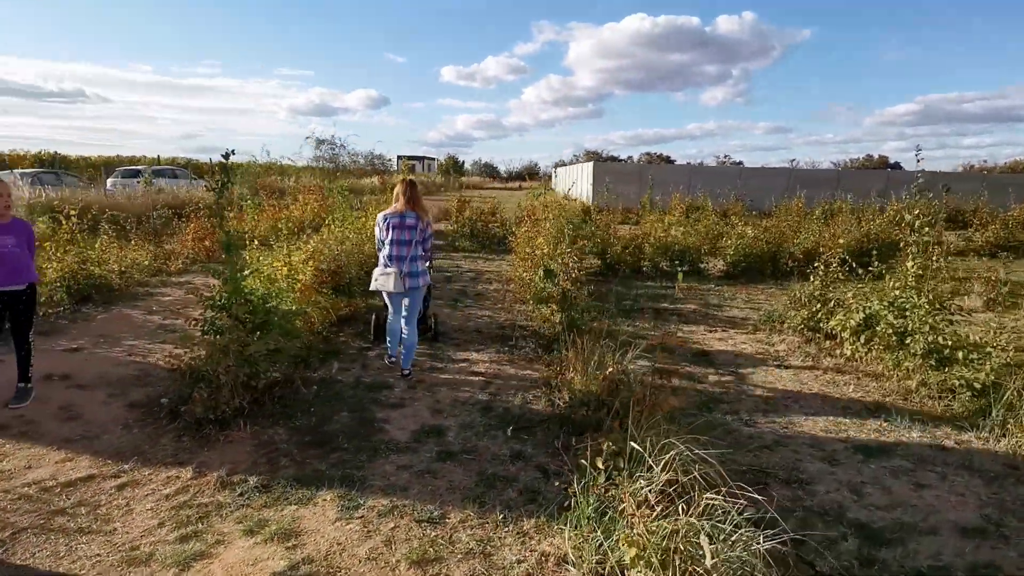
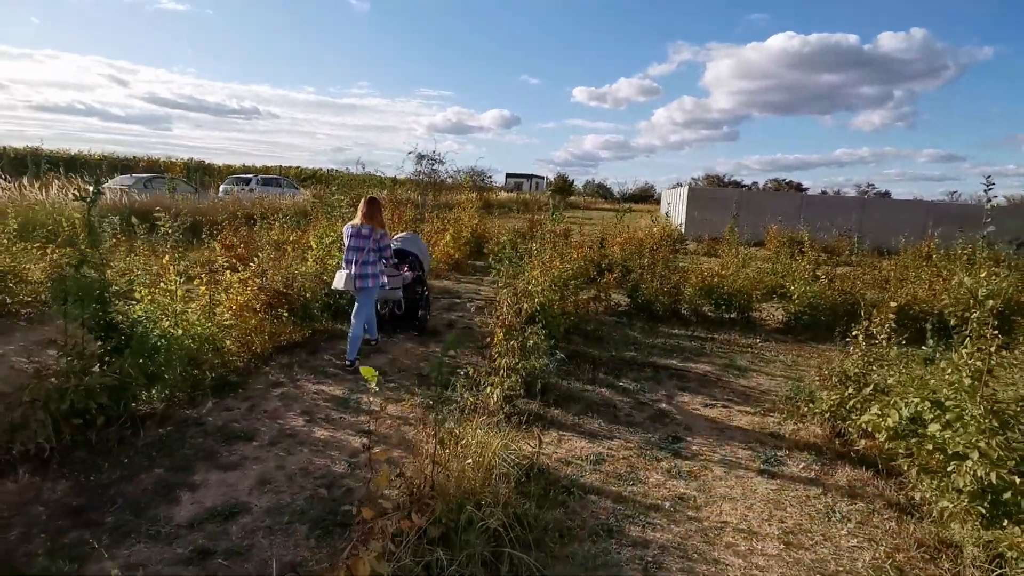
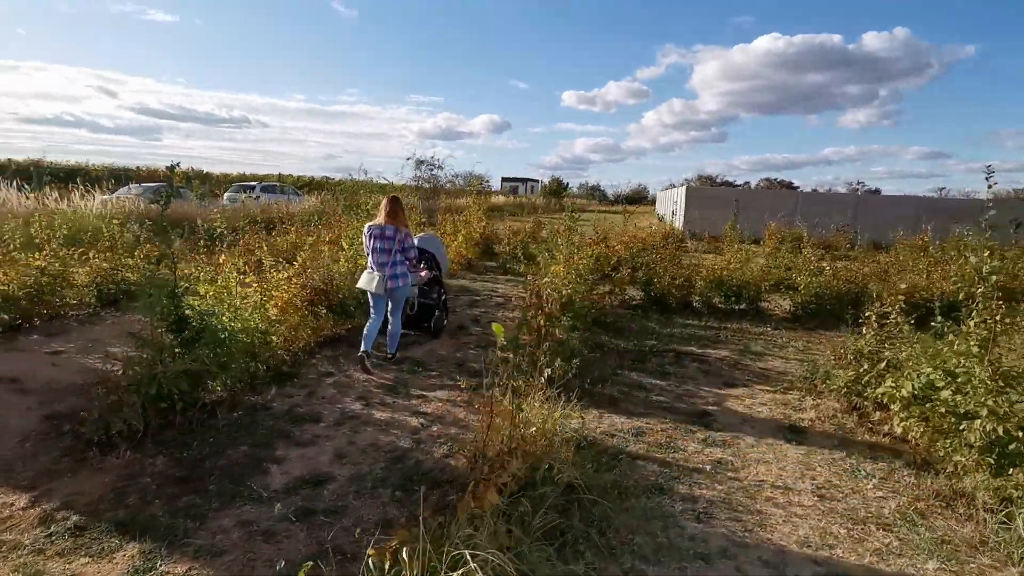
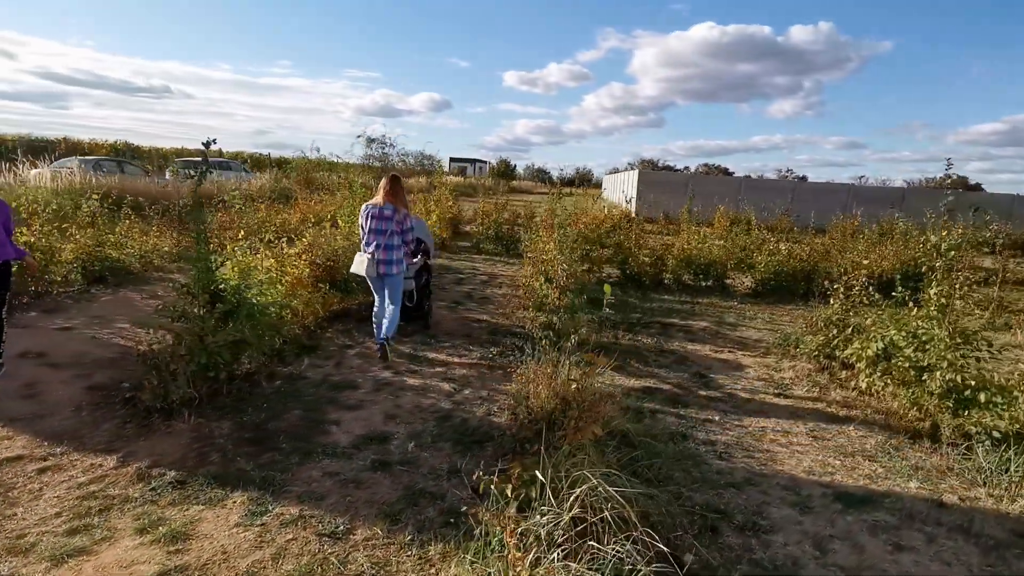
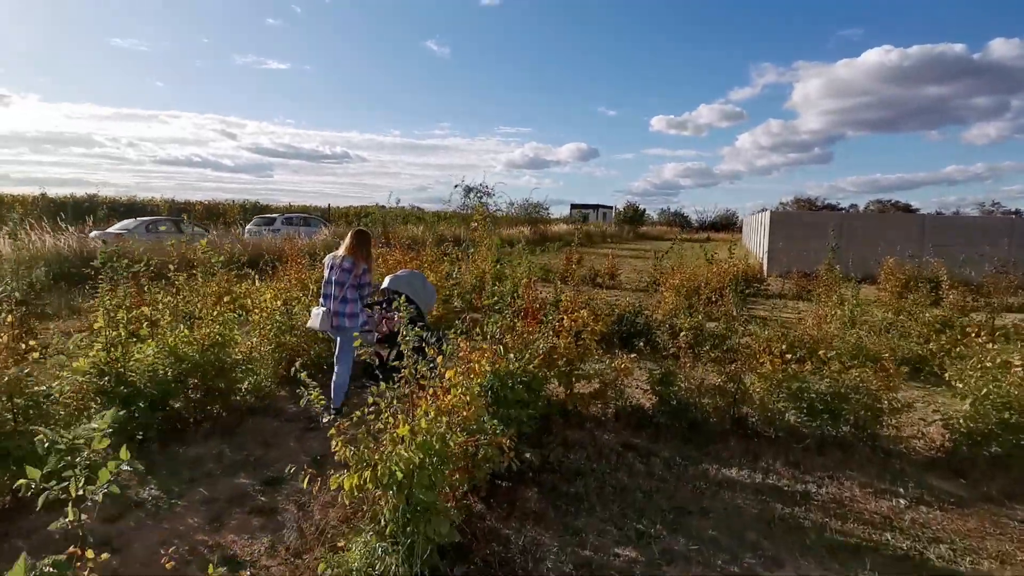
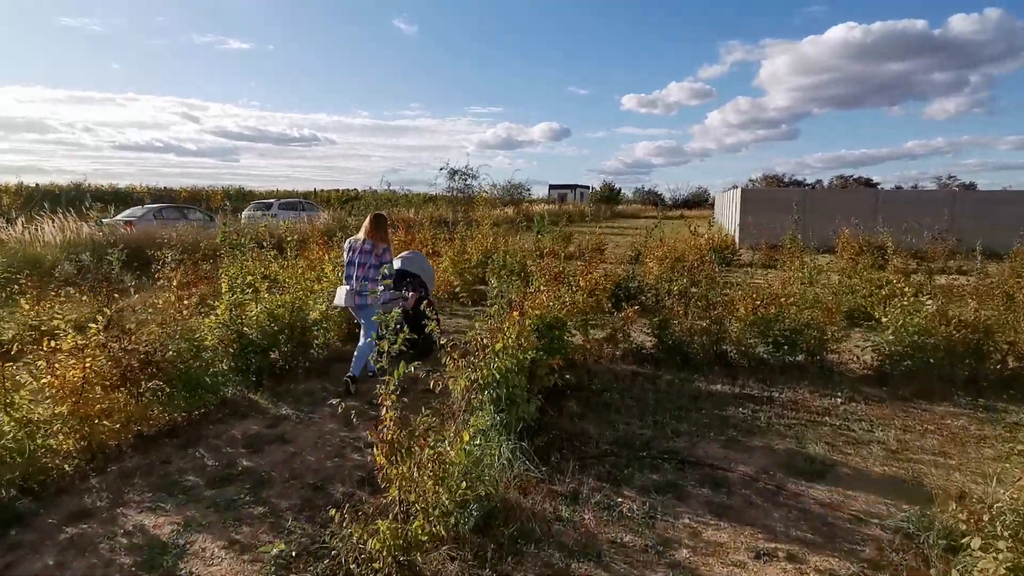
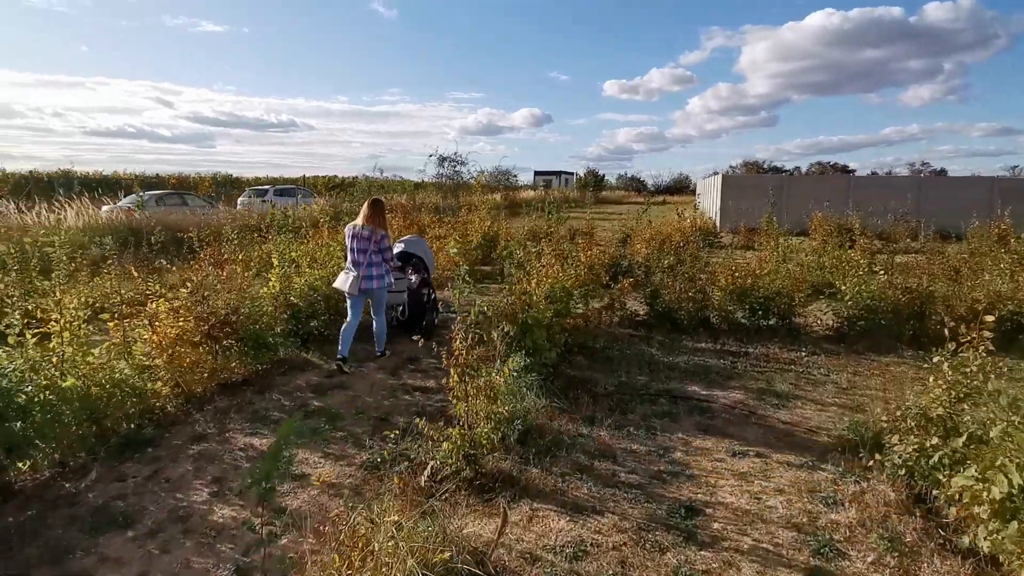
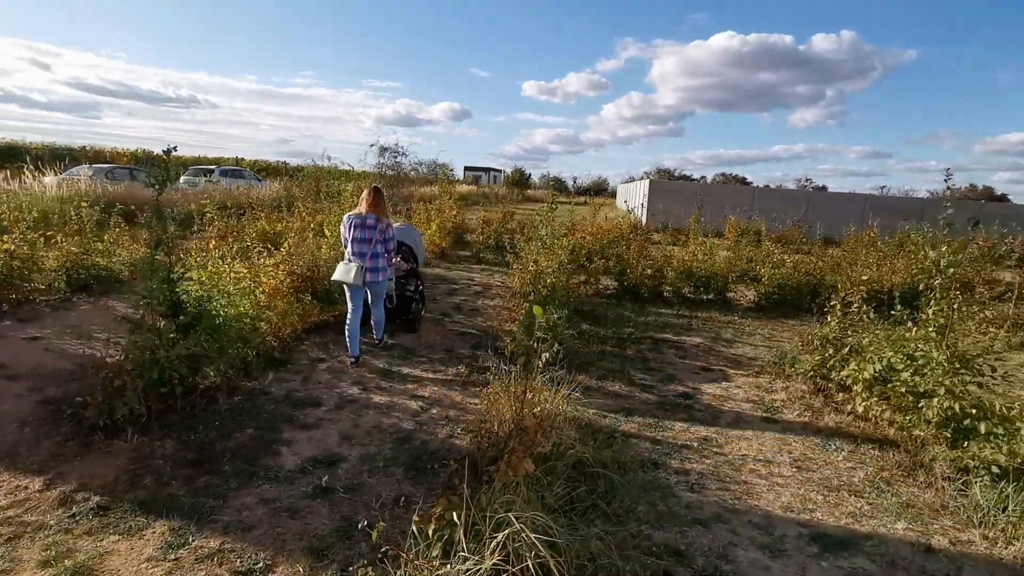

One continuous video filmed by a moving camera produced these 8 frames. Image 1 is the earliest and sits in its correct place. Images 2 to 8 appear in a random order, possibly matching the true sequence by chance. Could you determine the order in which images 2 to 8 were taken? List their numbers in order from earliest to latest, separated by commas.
4, 8, 3, 2, 7, 6, 5
